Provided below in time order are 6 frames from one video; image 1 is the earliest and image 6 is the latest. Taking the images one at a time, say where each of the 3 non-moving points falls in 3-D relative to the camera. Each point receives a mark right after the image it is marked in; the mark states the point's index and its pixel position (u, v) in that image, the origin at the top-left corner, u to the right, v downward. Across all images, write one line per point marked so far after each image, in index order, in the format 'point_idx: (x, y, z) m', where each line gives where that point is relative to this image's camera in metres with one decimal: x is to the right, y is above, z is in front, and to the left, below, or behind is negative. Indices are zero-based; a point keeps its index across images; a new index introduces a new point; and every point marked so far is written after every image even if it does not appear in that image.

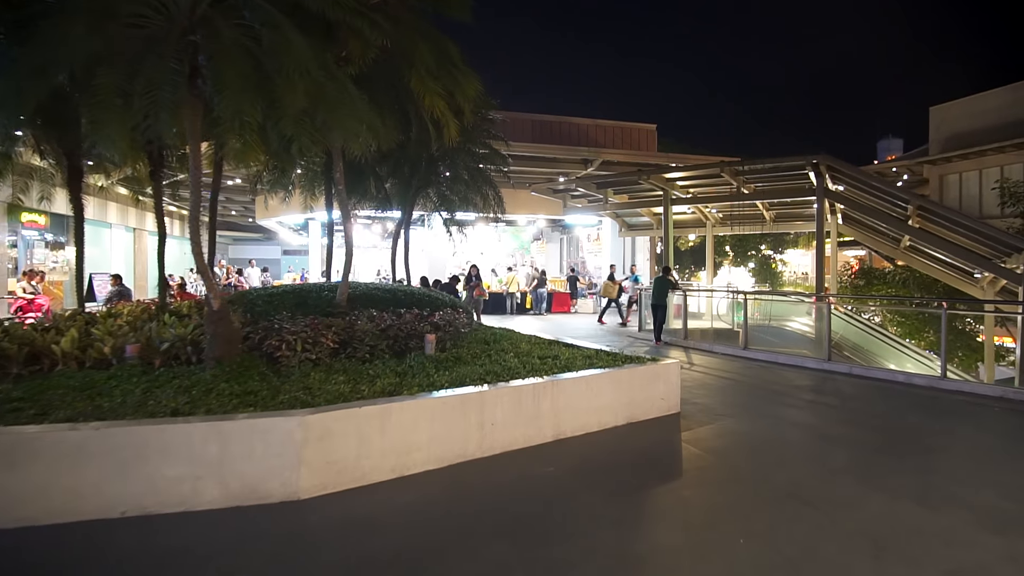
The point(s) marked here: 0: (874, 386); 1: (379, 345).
0: (+4.7, -1.3, +8.1) m
1: (-1.3, -0.6, +6.3) m
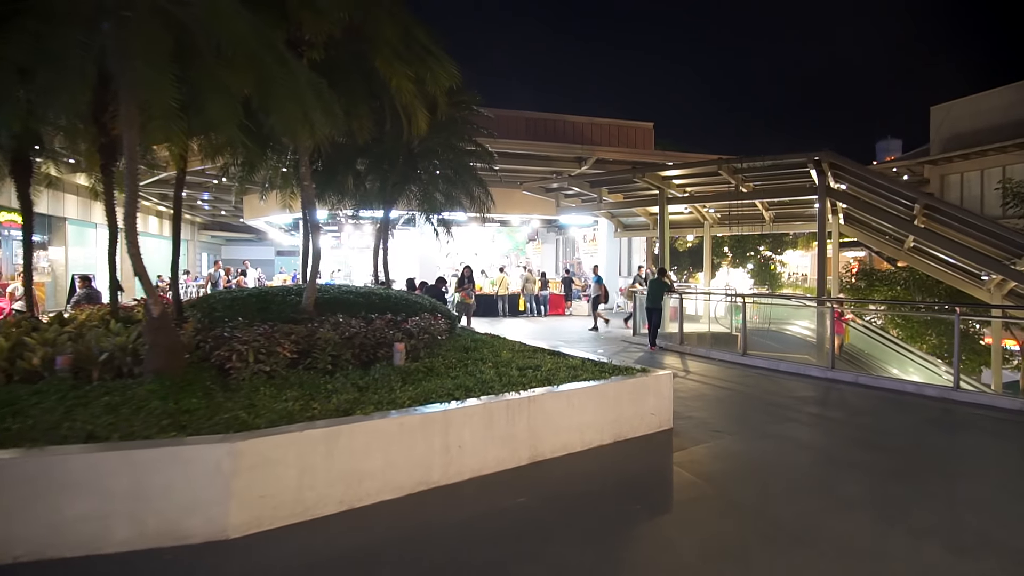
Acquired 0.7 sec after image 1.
0: (+4.5, -1.4, +7.6) m
1: (-1.6, -0.6, +5.8) m
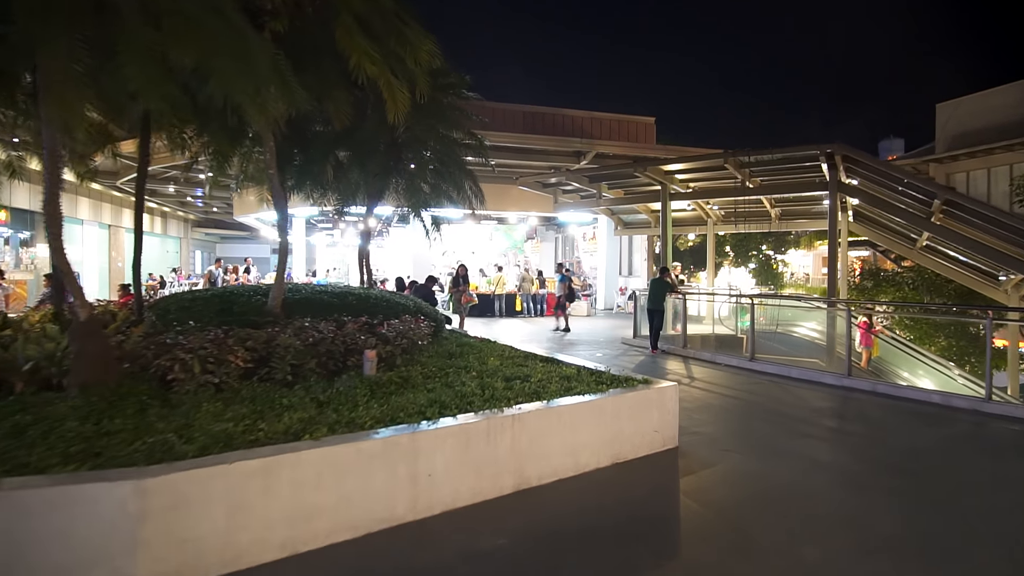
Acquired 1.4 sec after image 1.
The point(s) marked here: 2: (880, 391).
0: (+4.4, -1.4, +6.9) m
1: (-1.7, -0.6, +5.1) m
2: (+4.8, -1.3, +8.1) m
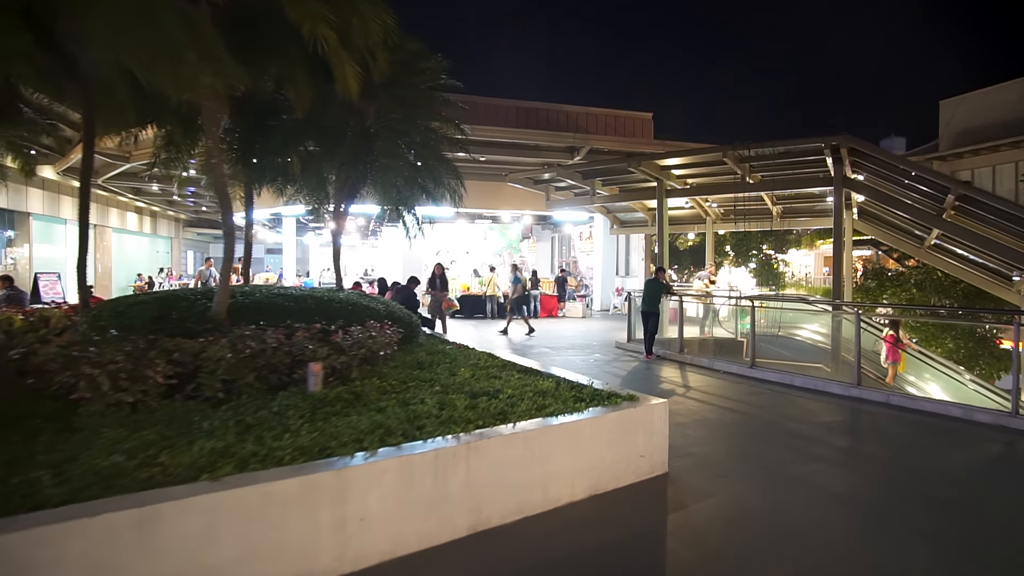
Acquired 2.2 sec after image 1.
0: (+4.1, -1.4, +6.3) m
1: (-1.9, -0.6, +4.5) m
2: (+4.6, -1.4, +7.4) m
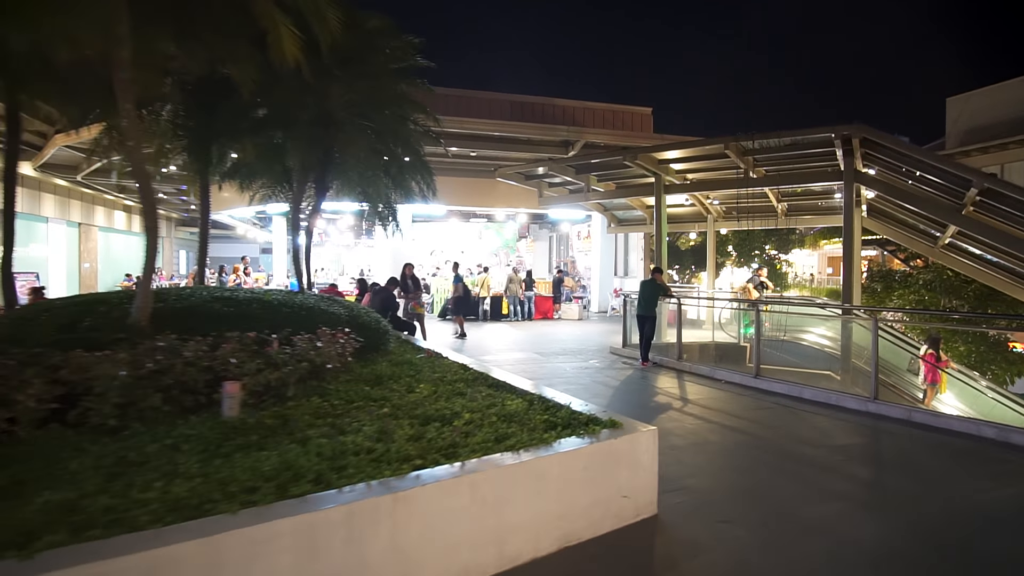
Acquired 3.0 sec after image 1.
0: (+3.9, -1.4, +5.5) m
1: (-2.2, -0.7, +3.7) m
2: (+4.3, -1.4, +6.7) m
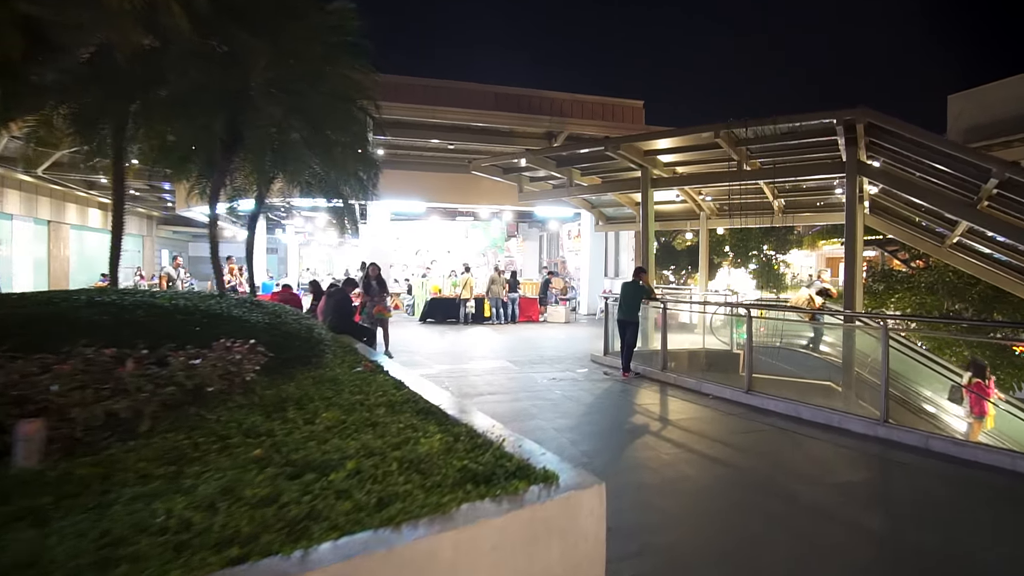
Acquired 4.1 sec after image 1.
0: (+3.4, -1.4, +4.5) m
1: (-2.7, -0.7, +2.7) m
2: (+3.9, -1.4, +5.7) m
